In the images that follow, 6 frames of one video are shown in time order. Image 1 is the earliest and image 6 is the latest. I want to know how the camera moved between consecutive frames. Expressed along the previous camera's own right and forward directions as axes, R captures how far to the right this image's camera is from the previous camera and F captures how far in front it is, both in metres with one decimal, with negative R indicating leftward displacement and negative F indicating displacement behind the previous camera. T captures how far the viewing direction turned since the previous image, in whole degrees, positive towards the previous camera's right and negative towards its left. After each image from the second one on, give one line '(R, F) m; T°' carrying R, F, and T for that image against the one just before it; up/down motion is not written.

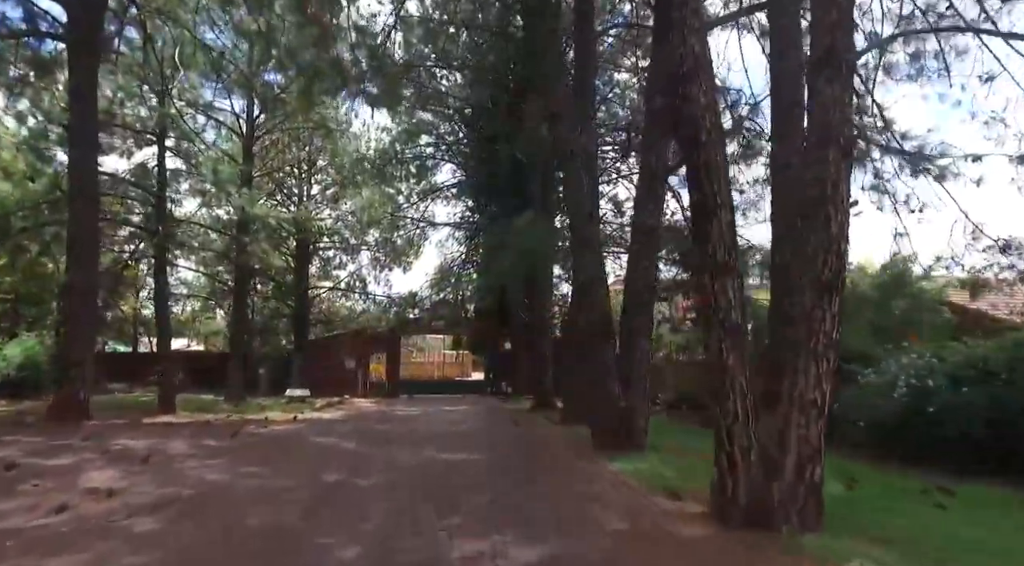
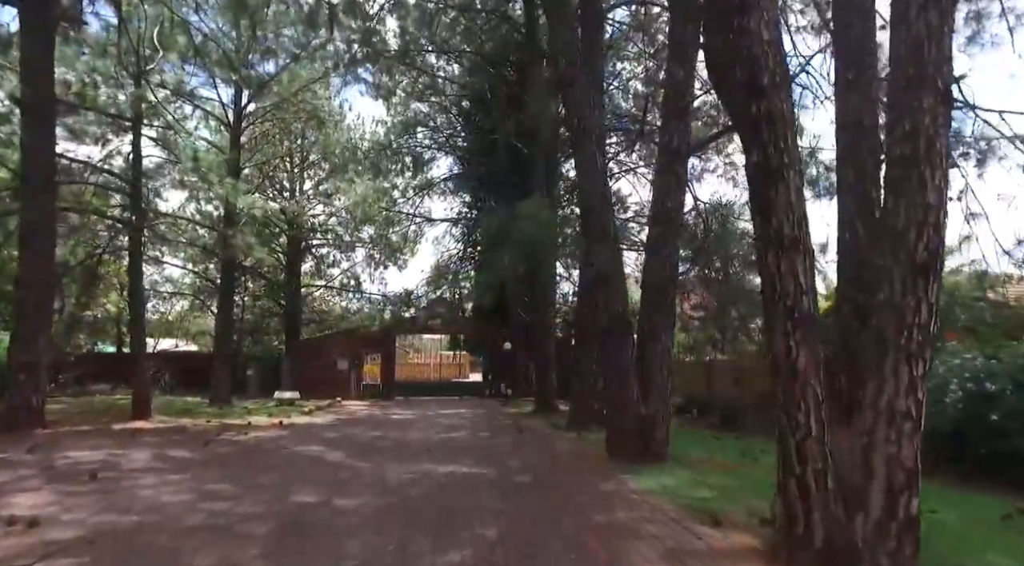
(-0.1, +0.9) m; 0°
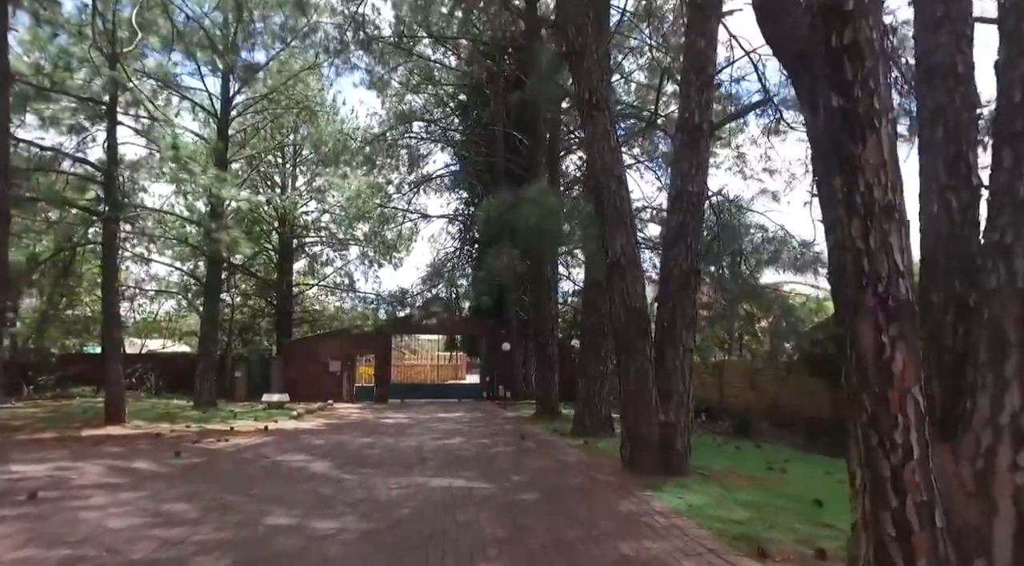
(-0.1, +0.8) m; 0°
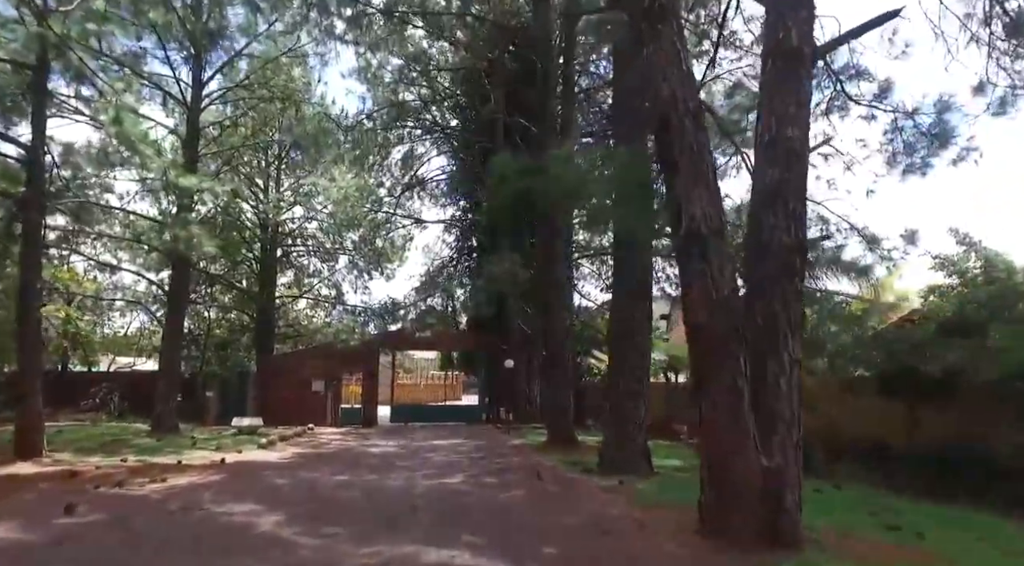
(-0.2, +2.2) m; 0°
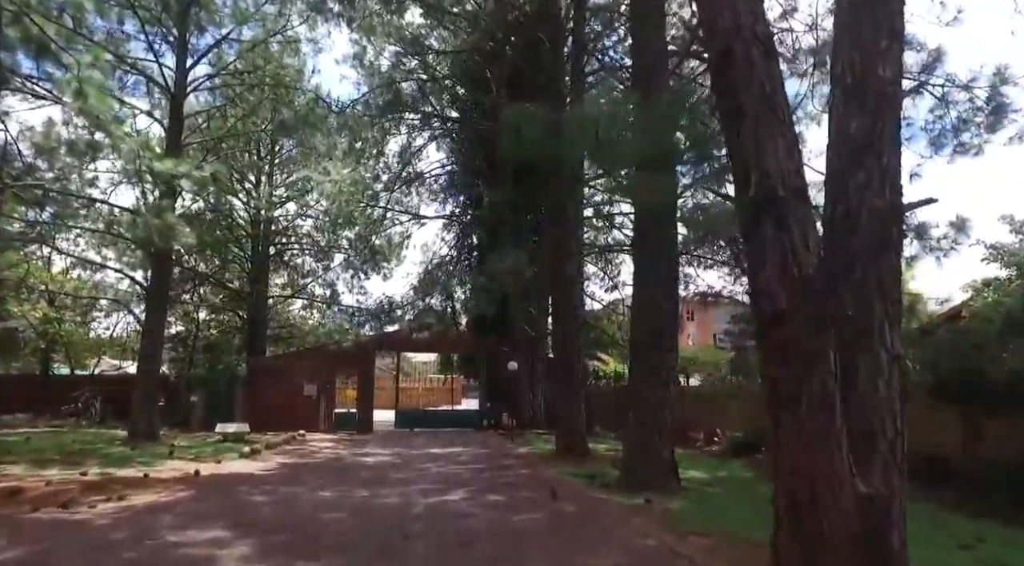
(-0.1, +1.1) m; 0°
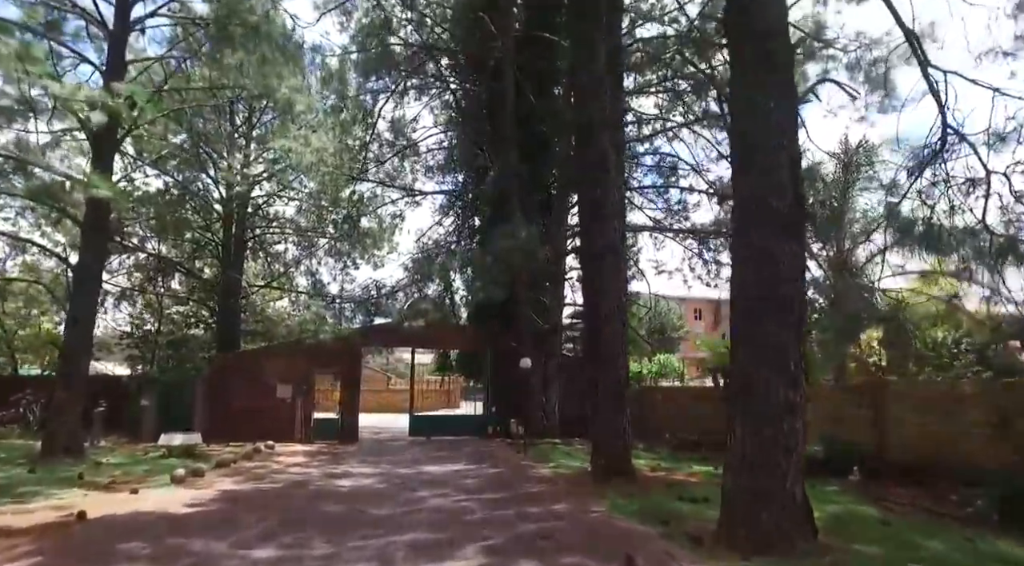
(-0.3, +3.0) m; 0°
